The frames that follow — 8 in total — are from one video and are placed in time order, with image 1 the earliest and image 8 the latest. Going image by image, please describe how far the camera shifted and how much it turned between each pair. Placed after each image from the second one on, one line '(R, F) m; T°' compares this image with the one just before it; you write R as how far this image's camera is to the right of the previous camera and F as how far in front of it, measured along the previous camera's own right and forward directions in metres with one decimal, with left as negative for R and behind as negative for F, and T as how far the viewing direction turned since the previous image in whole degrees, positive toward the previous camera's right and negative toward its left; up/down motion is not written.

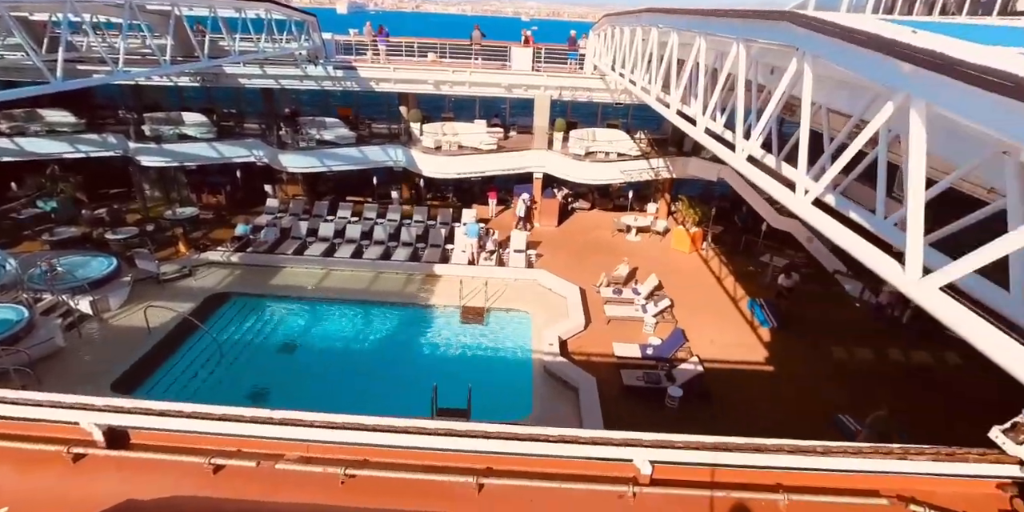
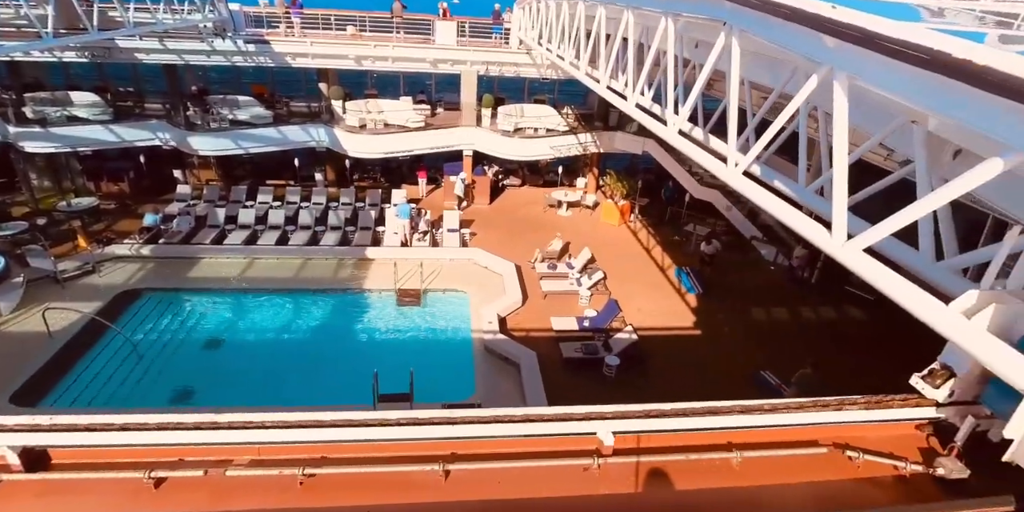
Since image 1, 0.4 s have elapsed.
(-0.1, 0.0) m; +8°
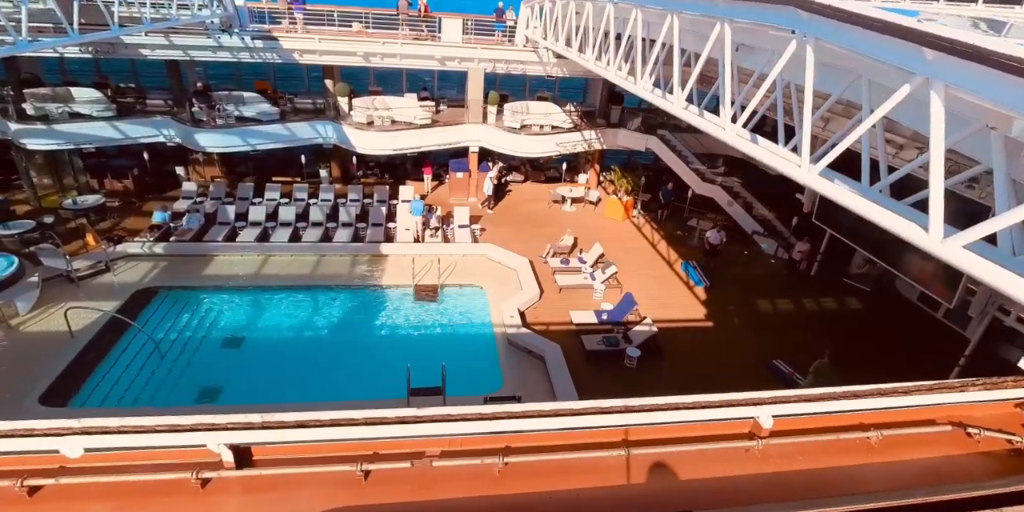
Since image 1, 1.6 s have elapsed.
(-1.0, -0.2) m; +2°
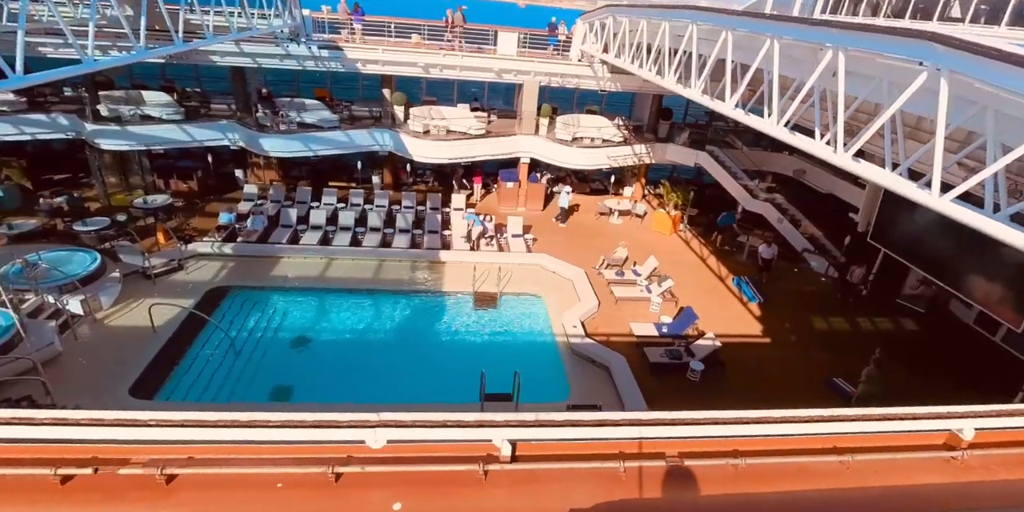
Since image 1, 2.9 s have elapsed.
(-1.4, -0.3) m; -1°
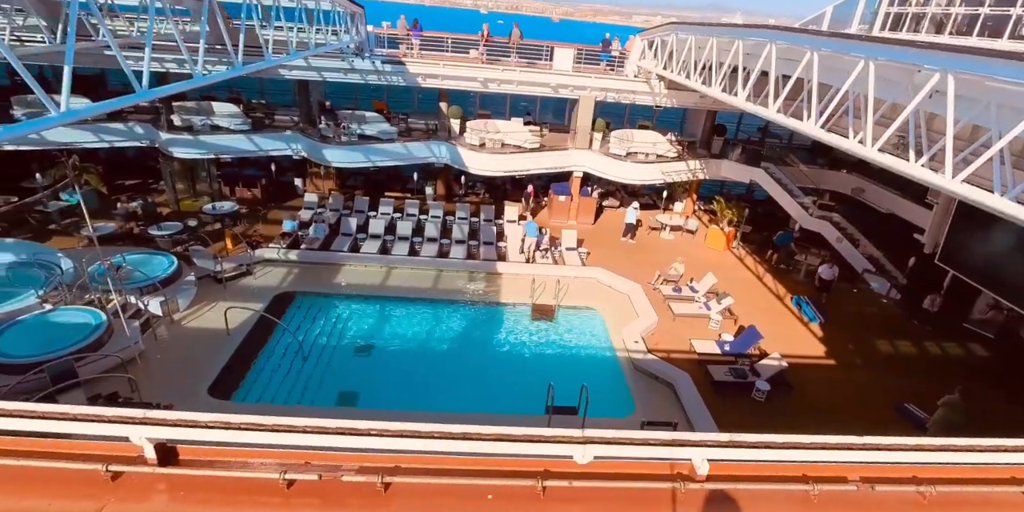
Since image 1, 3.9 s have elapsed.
(-1.0, -0.1) m; -3°
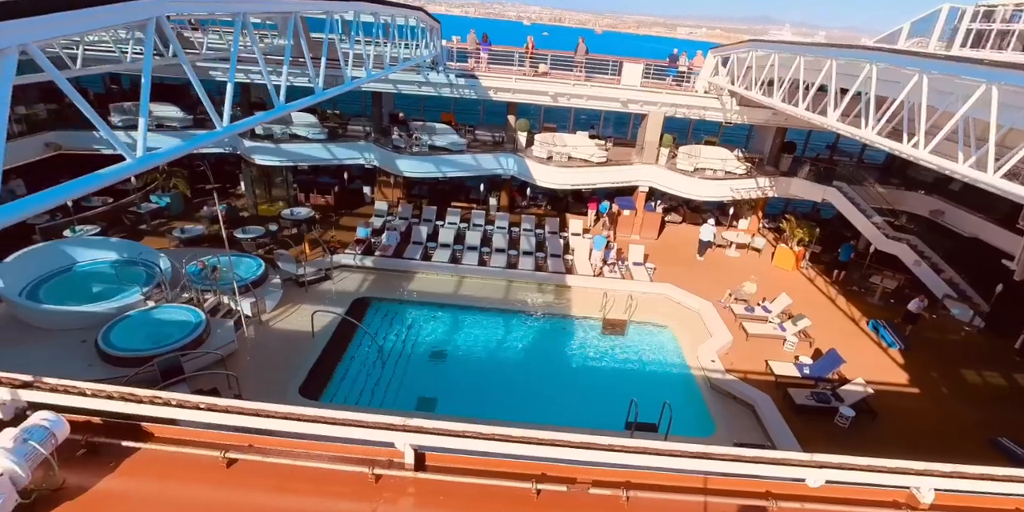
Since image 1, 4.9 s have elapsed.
(-1.3, -0.2) m; -3°
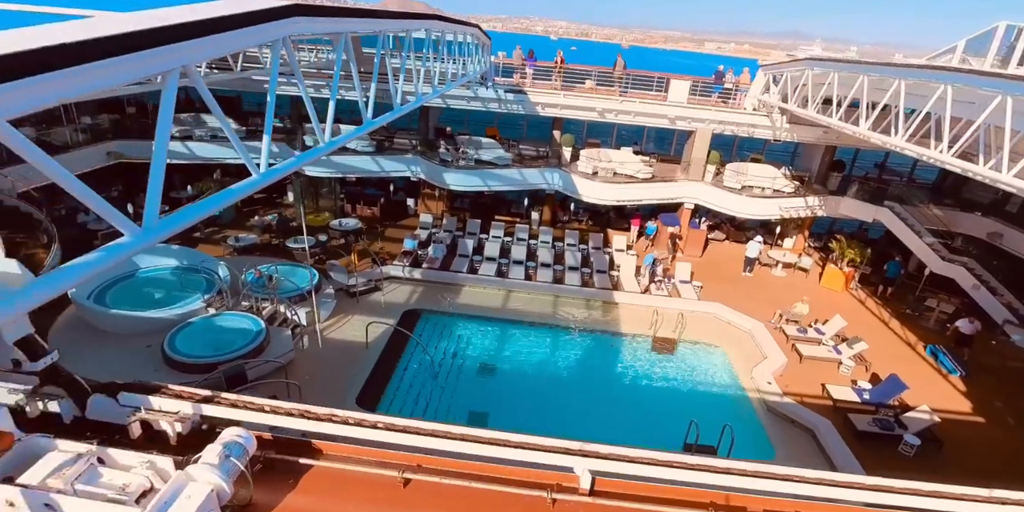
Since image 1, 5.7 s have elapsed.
(-0.9, 0.0) m; -2°
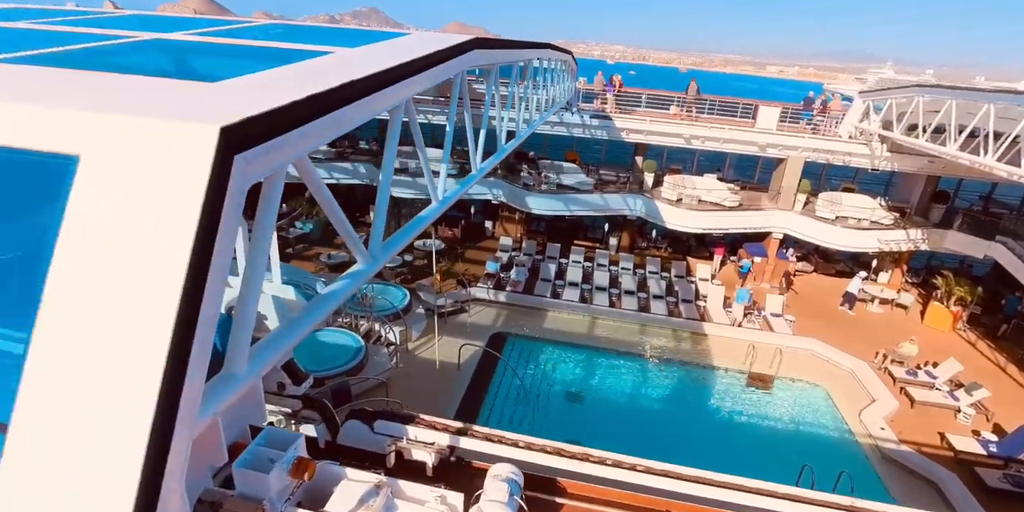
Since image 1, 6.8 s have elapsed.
(-1.3, 0.0) m; -5°
